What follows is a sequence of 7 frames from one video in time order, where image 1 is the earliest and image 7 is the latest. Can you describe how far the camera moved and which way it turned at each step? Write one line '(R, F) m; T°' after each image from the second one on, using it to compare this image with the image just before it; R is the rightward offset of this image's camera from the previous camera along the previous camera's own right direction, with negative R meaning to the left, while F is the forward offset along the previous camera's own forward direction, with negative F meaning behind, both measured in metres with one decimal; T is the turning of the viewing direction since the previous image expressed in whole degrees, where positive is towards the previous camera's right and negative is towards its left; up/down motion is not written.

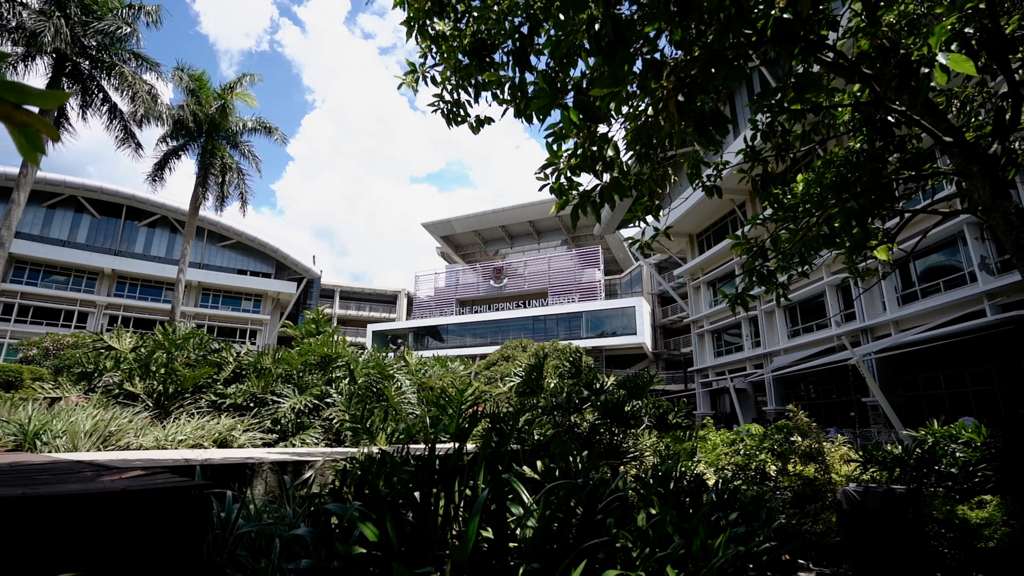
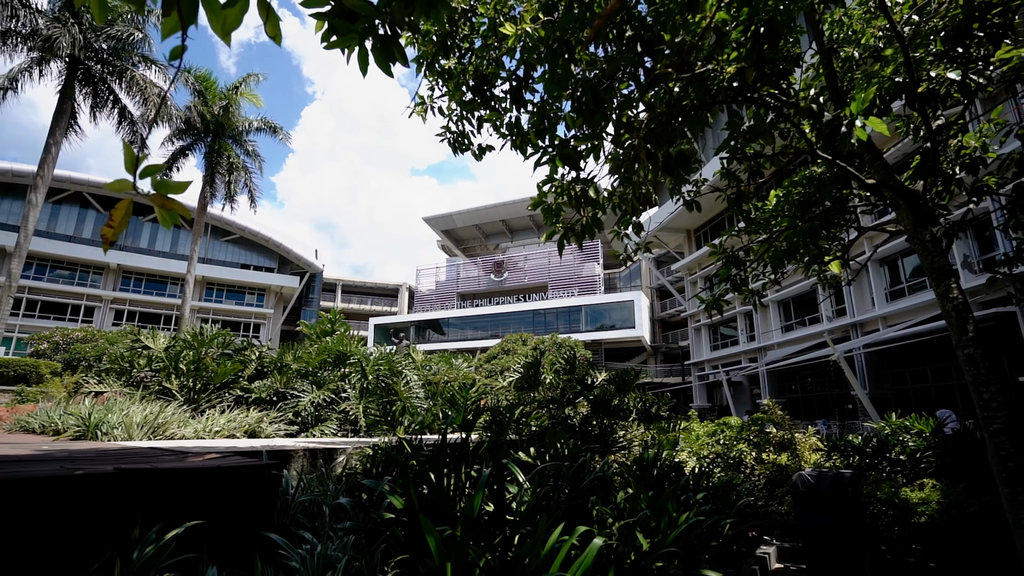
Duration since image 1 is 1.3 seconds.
(0.0, -0.6) m; 0°
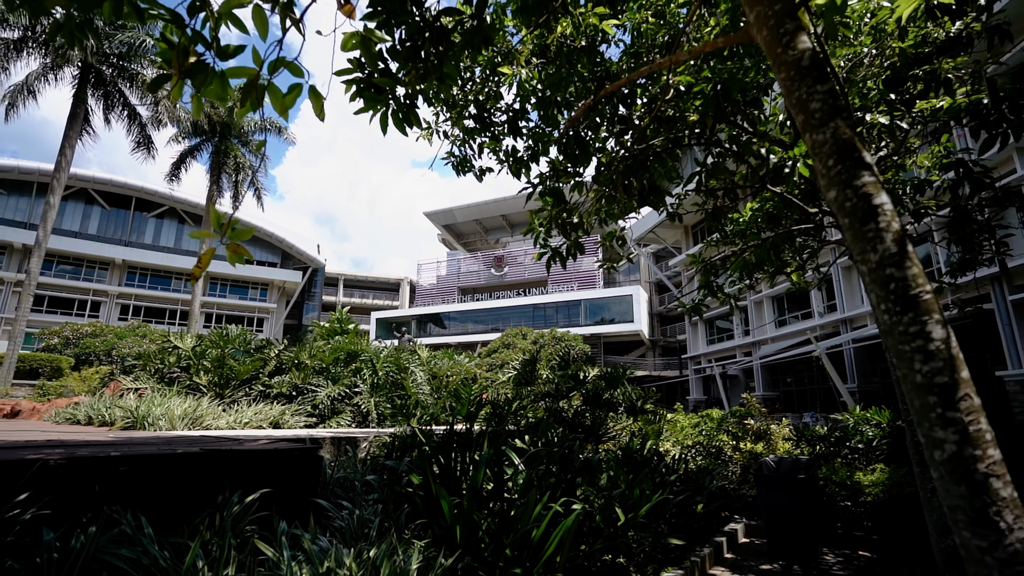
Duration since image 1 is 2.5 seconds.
(0.0, -0.6) m; 0°
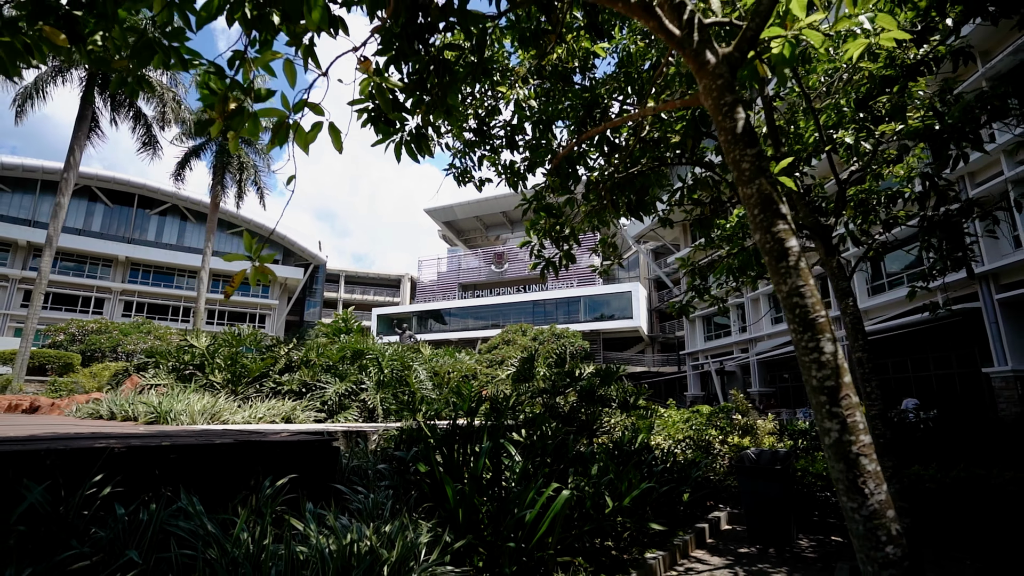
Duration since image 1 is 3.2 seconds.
(0.0, -0.4) m; 0°
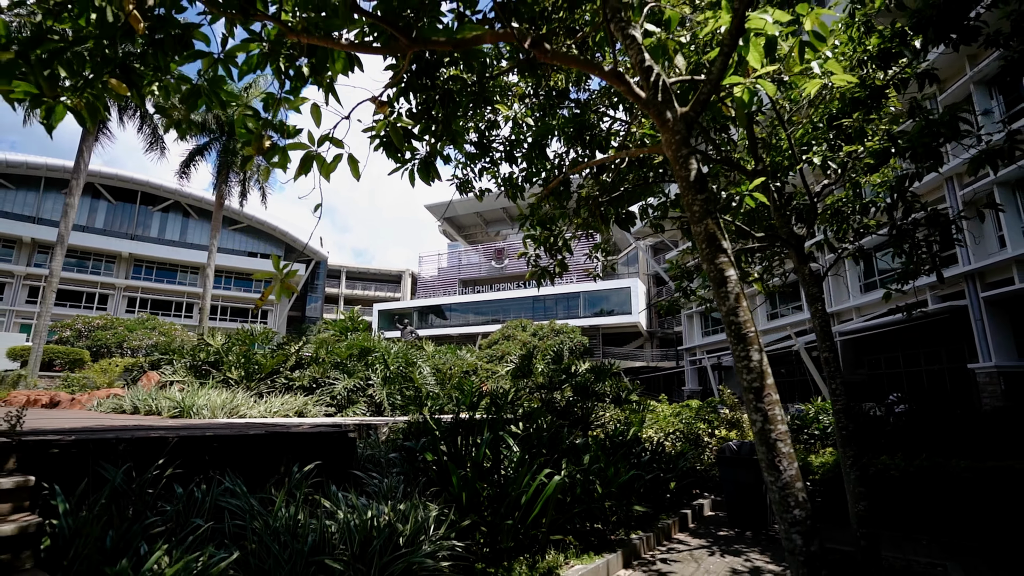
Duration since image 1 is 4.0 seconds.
(0.0, -0.4) m; 0°
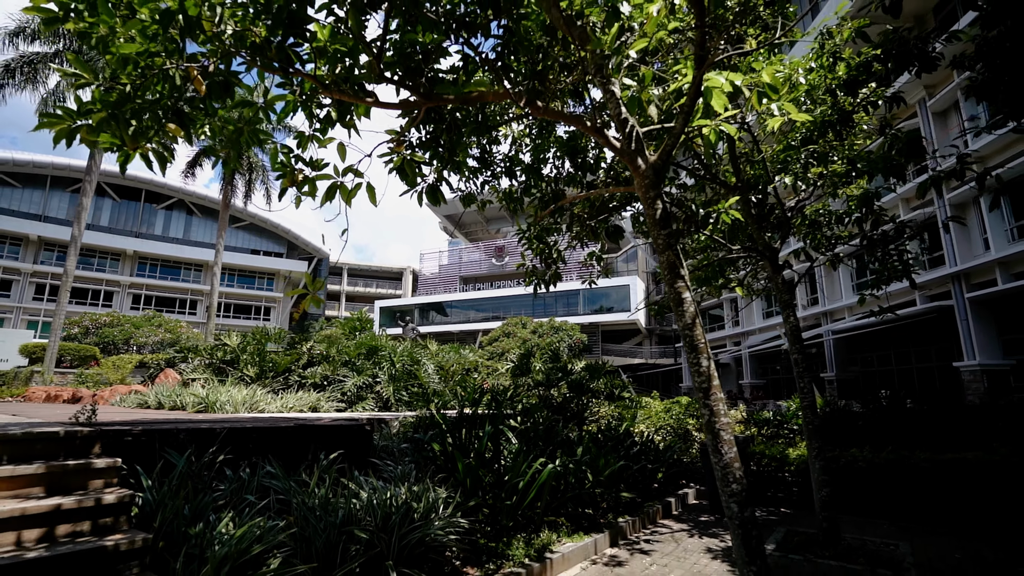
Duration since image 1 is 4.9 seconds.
(0.0, -0.5) m; 0°
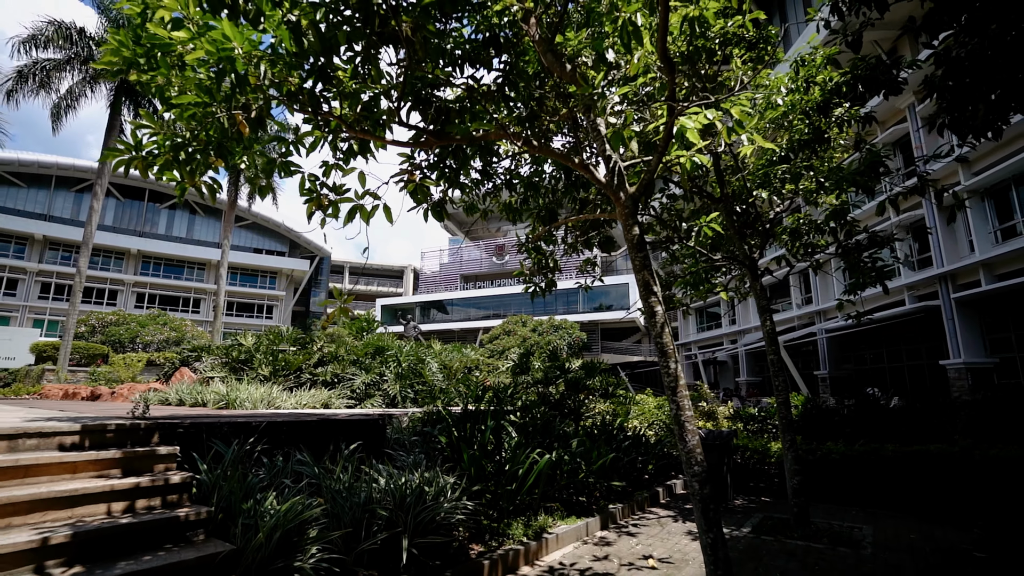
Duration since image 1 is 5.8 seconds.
(0.0, -0.5) m; 0°
